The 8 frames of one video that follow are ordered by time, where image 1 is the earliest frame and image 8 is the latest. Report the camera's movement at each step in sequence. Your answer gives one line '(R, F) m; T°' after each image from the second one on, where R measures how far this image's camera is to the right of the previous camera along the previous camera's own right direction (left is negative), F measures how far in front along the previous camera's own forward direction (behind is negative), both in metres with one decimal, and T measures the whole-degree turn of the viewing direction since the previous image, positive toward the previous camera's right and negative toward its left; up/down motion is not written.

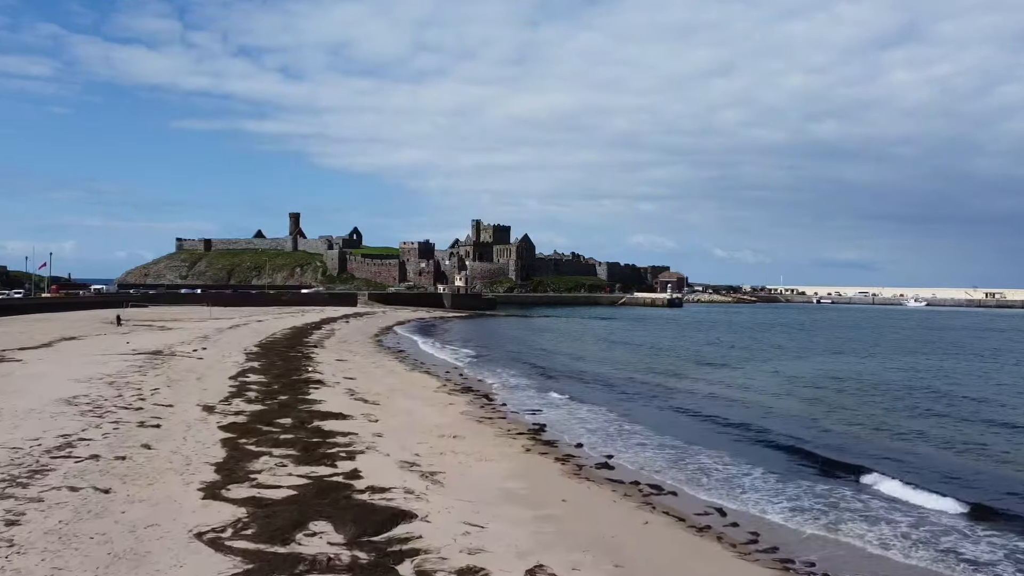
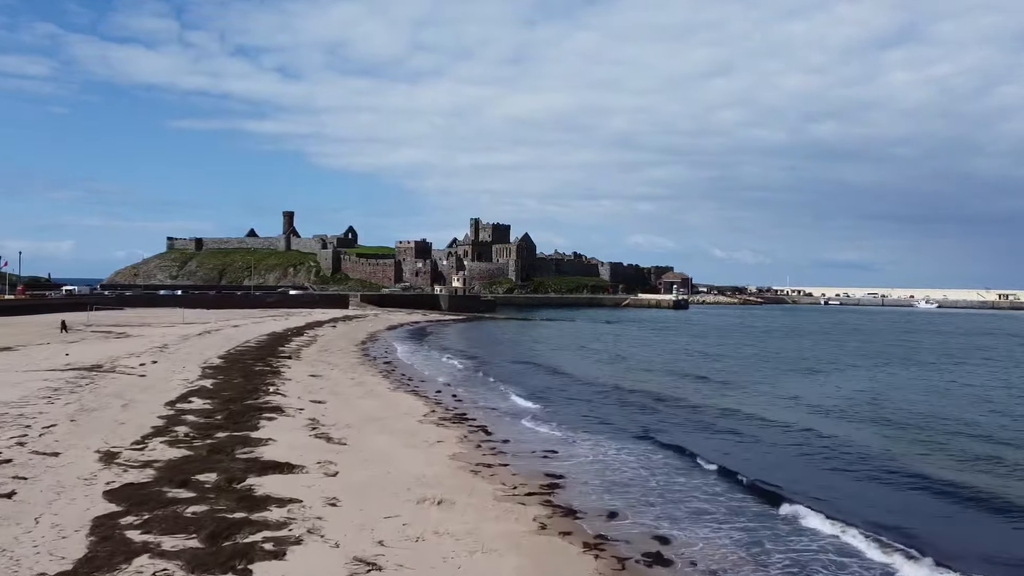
(-0.1, +3.3) m; 0°
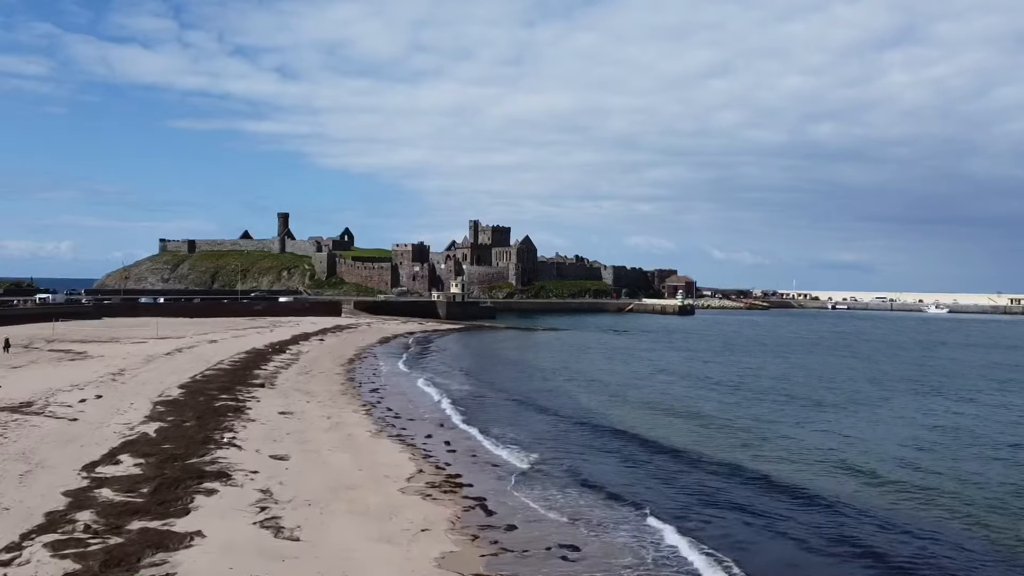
(-0.1, +2.7) m; 0°
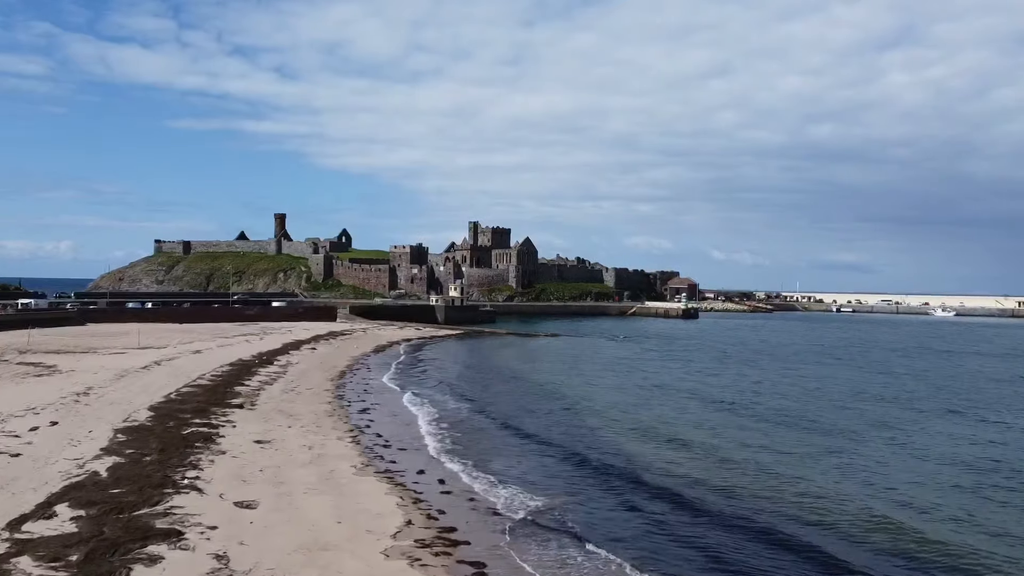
(-0.1, +1.7) m; 0°
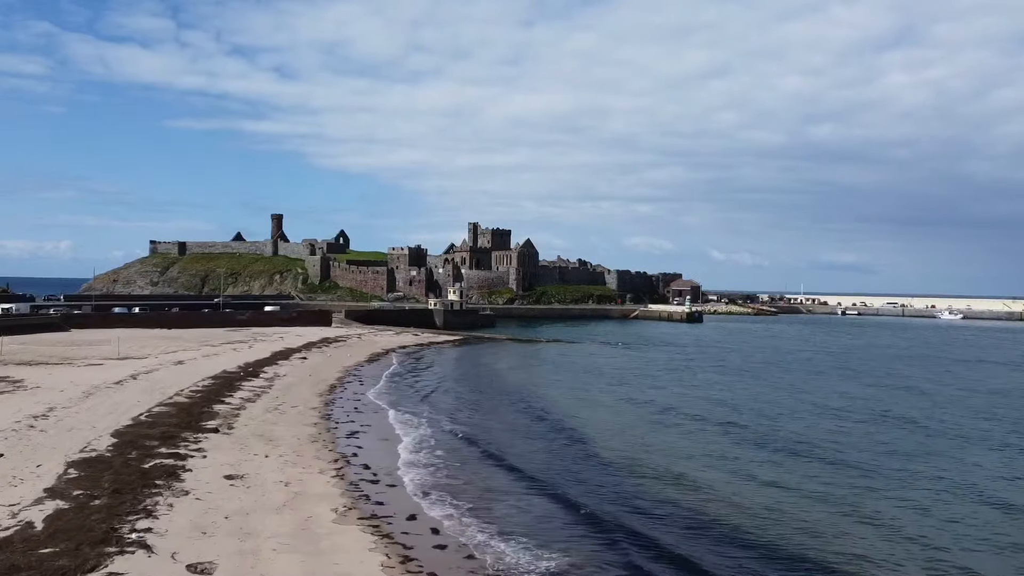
(-0.1, +1.7) m; 0°
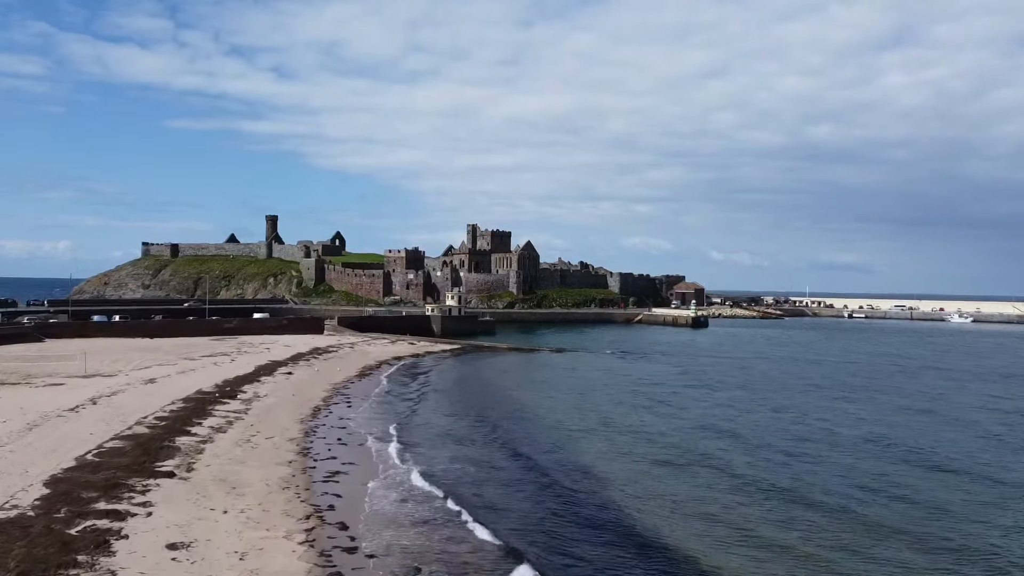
(-0.1, +2.4) m; 0°
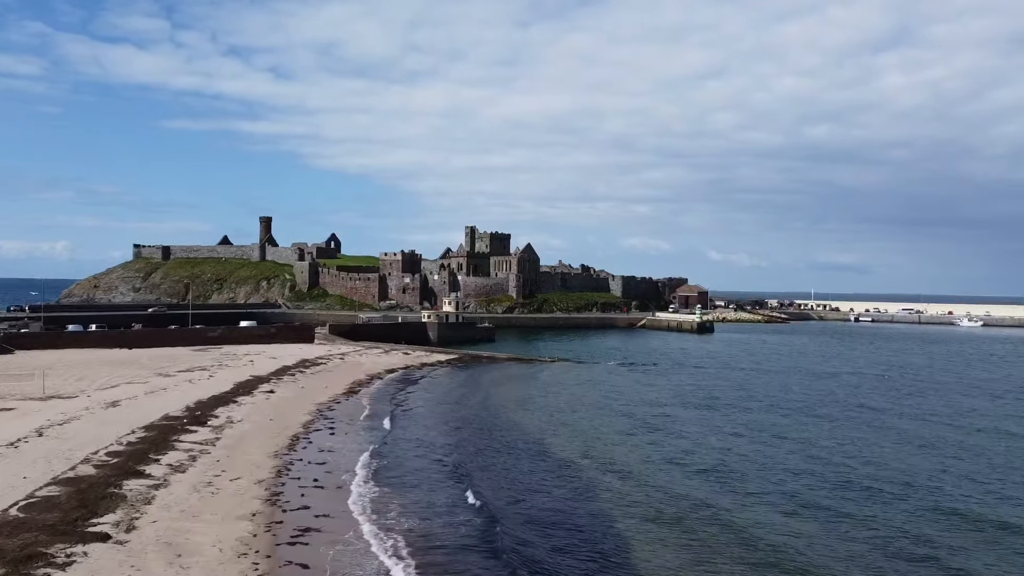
(-0.1, +2.4) m; 0°
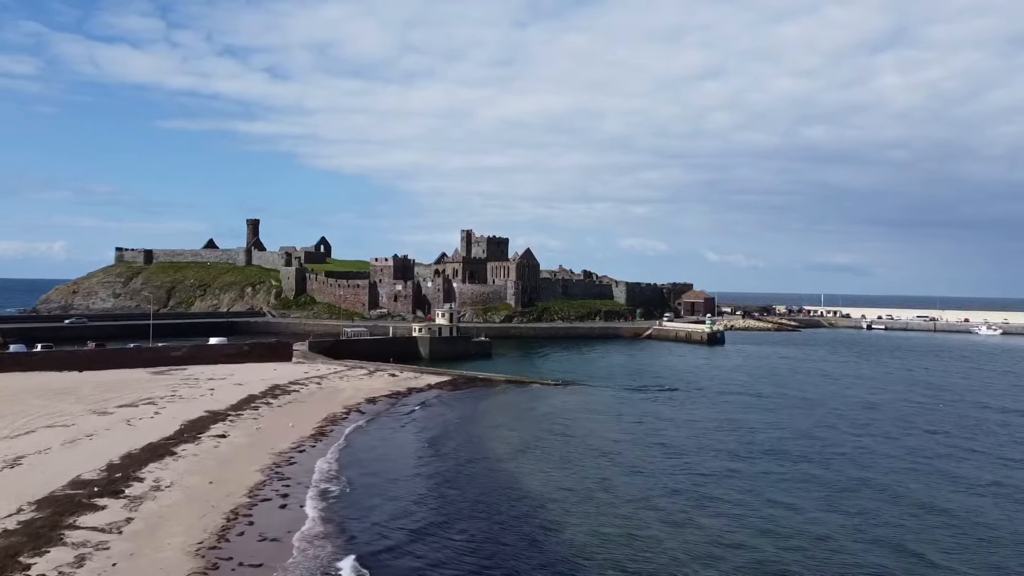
(-0.1, +4.6) m; 0°
